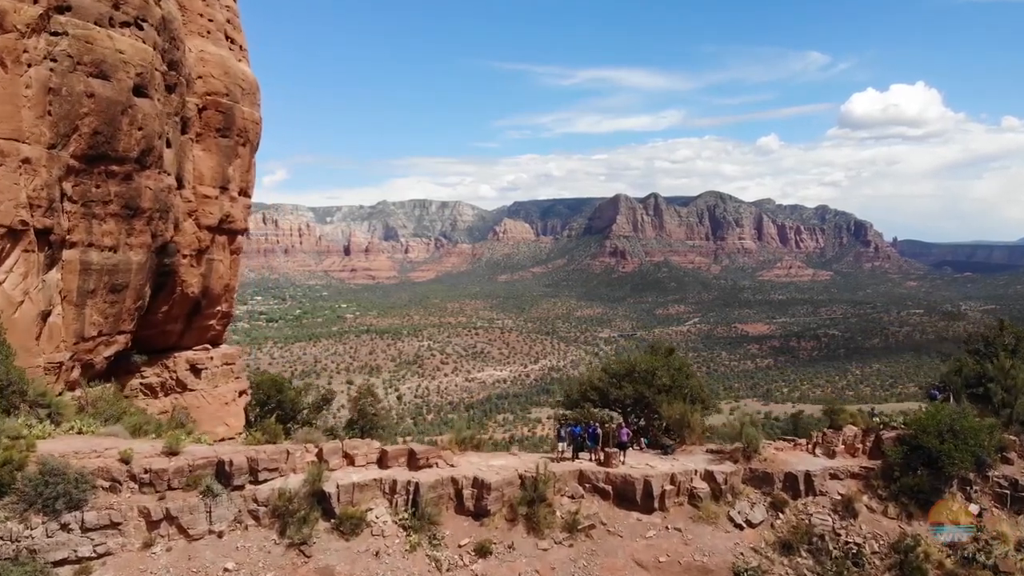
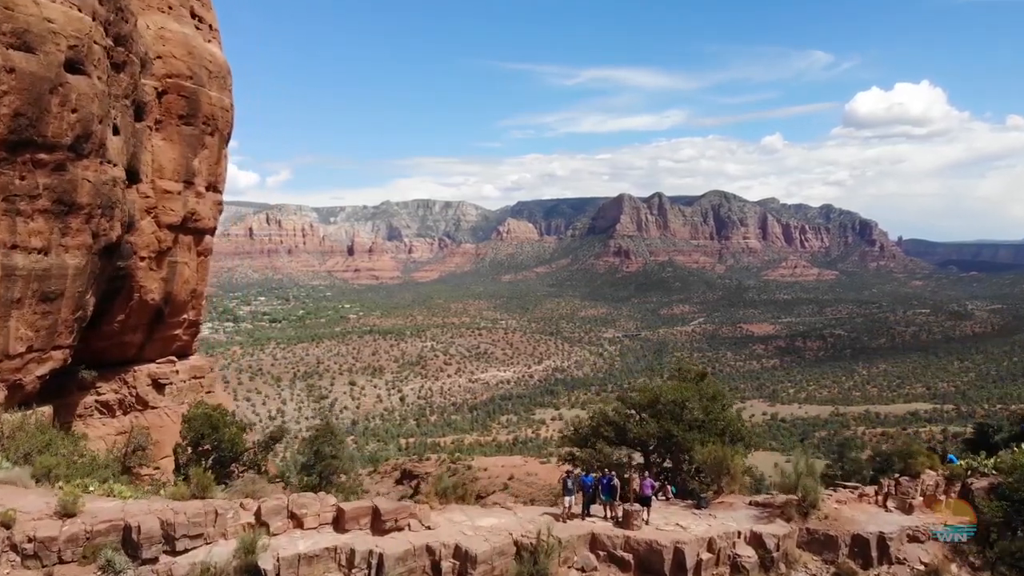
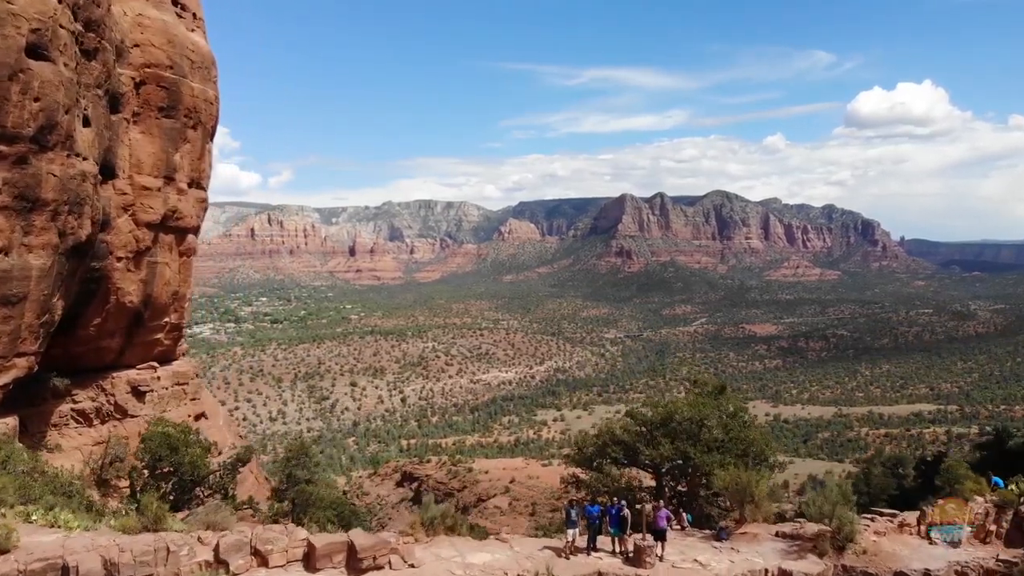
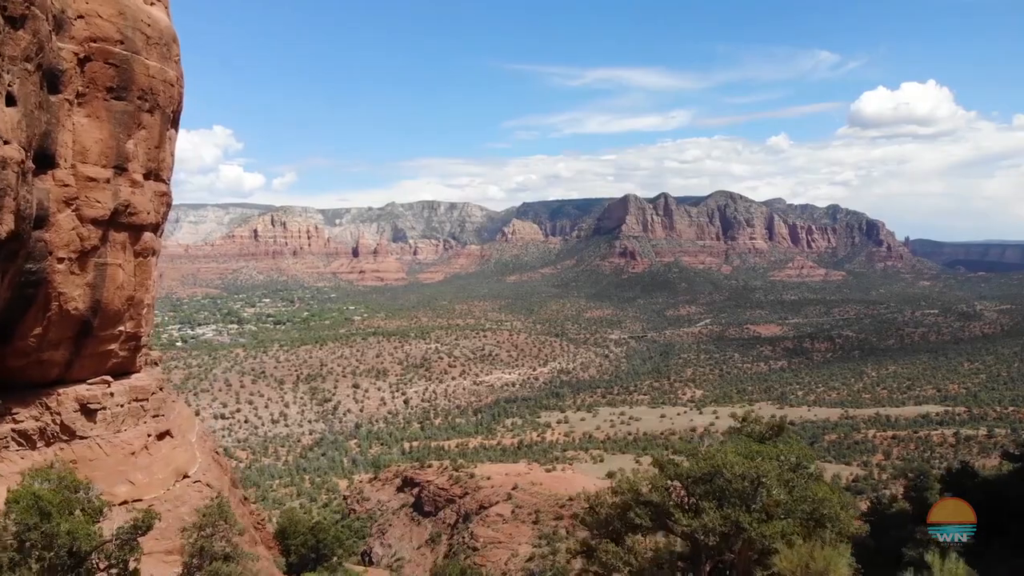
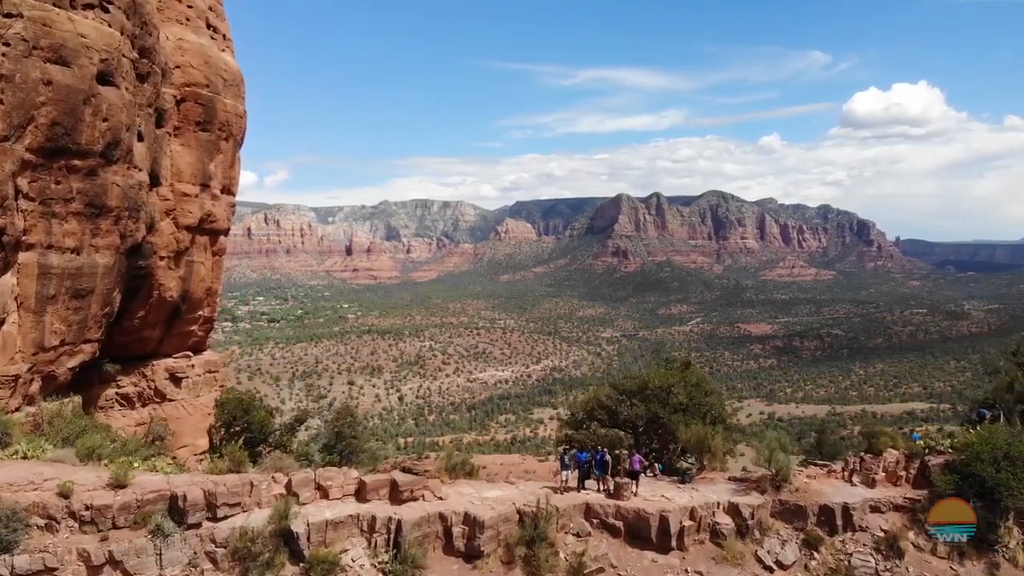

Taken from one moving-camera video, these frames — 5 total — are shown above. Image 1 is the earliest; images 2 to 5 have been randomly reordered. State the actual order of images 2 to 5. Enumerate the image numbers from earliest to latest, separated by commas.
5, 2, 3, 4
